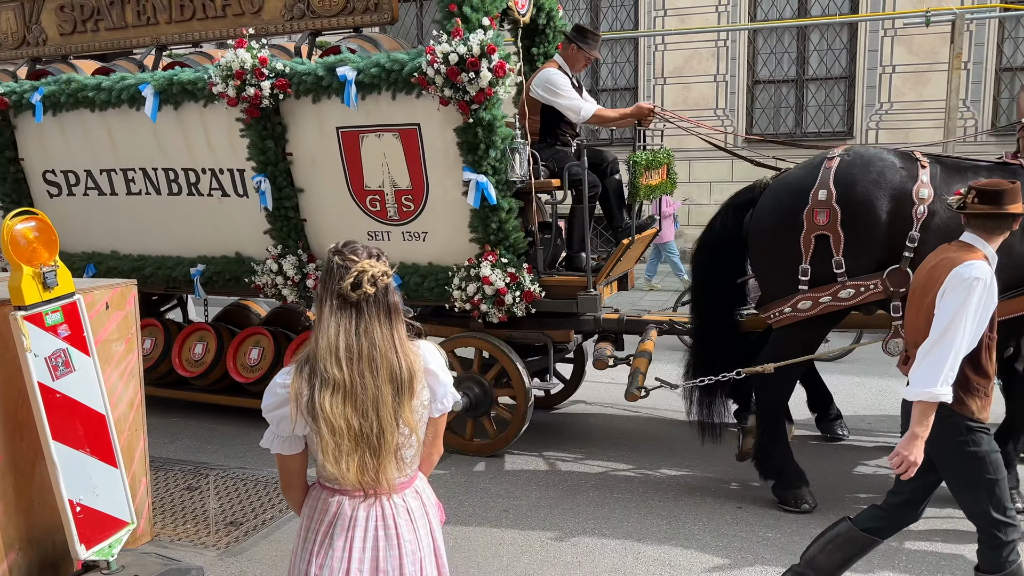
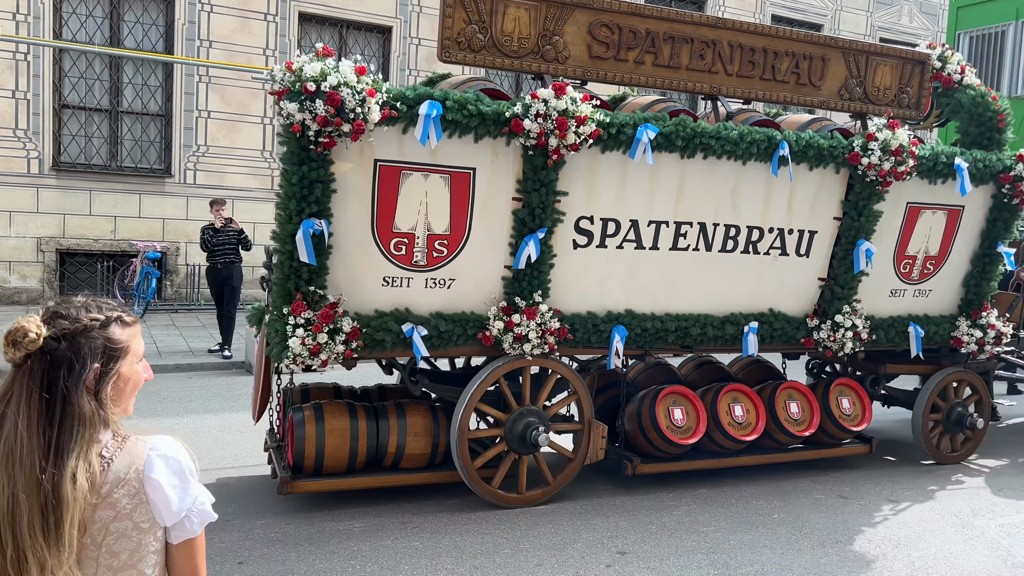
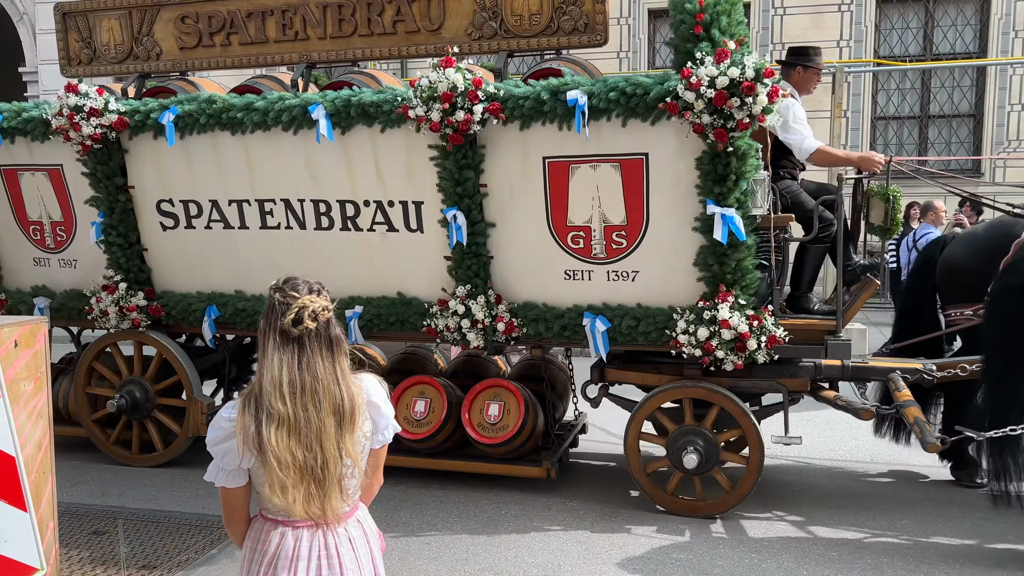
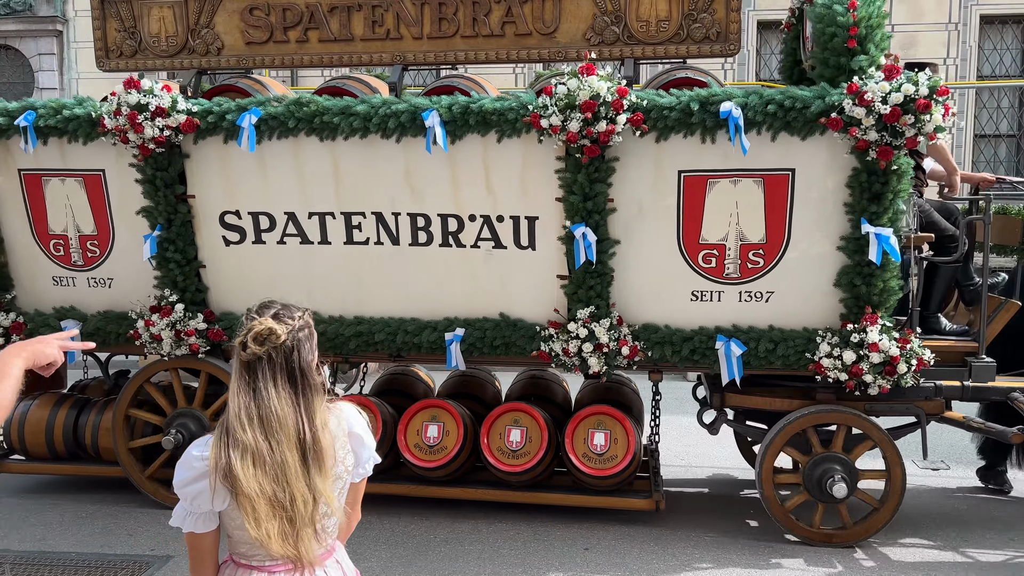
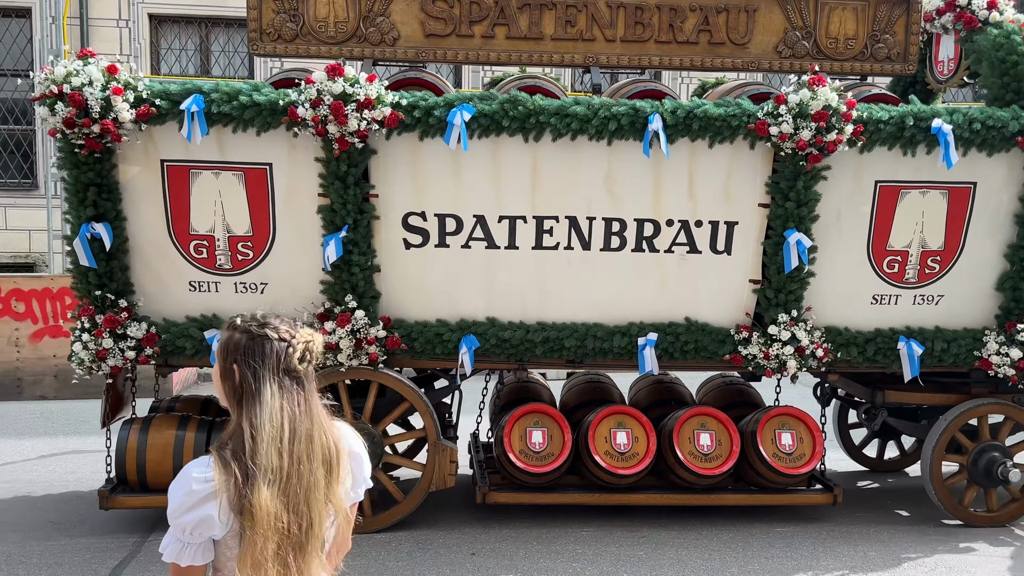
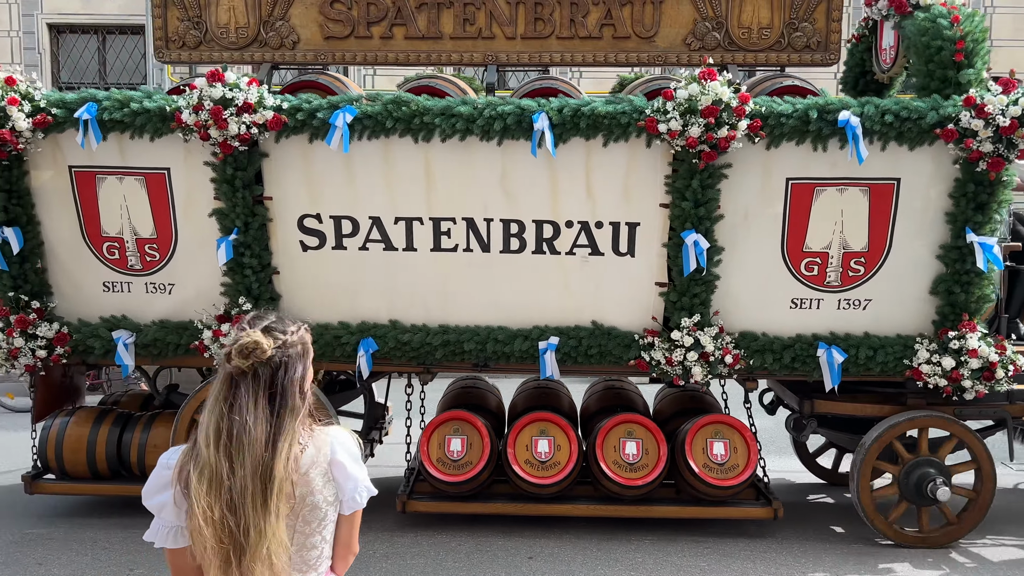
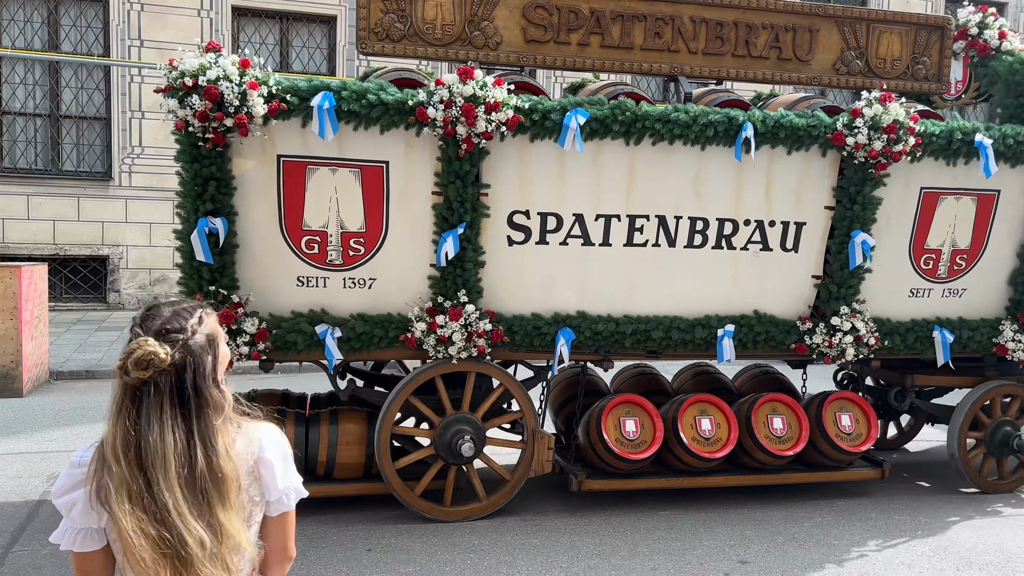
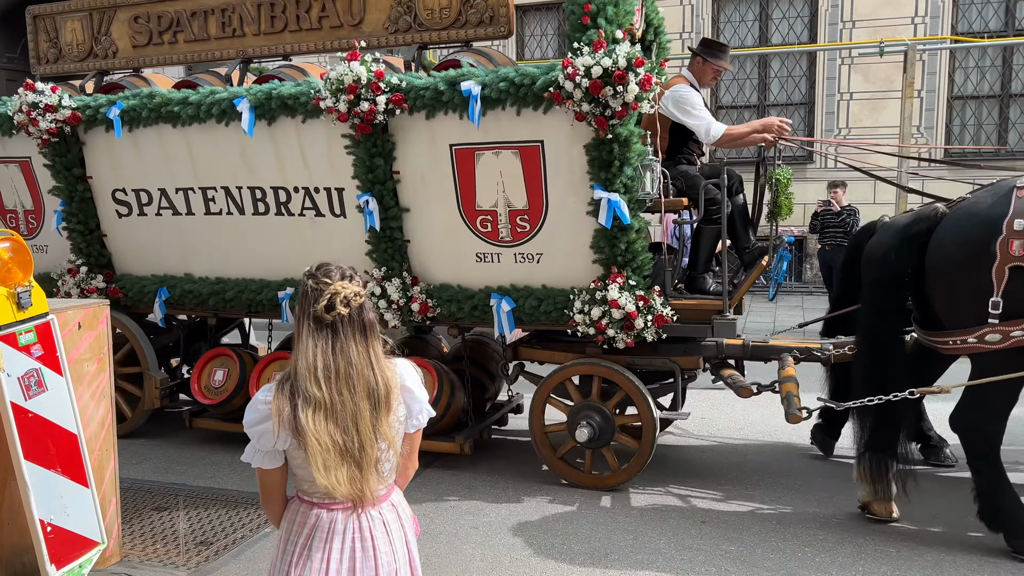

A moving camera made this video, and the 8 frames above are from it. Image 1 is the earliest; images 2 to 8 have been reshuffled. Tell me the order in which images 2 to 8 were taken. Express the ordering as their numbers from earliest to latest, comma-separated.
8, 3, 4, 6, 5, 7, 2
